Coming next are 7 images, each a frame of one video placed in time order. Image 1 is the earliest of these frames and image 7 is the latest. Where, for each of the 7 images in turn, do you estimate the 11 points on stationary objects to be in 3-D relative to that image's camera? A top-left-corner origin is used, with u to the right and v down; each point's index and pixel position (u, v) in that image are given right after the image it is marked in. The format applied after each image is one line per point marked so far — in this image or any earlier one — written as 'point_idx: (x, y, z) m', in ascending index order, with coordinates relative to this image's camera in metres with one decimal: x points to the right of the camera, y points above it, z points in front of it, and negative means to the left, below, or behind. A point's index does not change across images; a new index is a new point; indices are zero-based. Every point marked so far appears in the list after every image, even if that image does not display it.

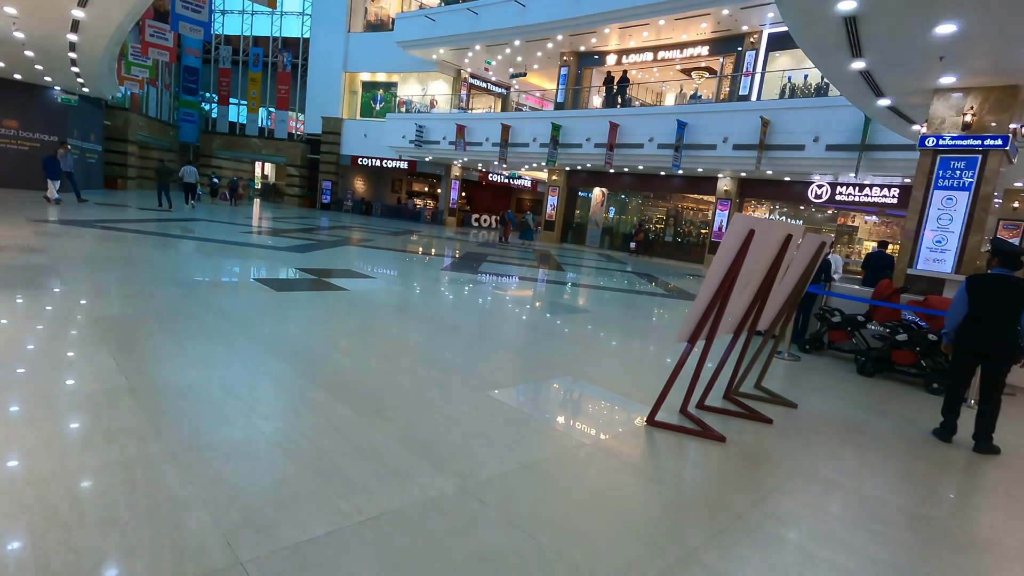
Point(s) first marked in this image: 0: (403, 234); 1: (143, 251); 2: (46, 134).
0: (-3.3, +1.6, +16.4) m
1: (-5.4, +0.5, +7.9) m
2: (-11.4, +3.8, +13.1) m
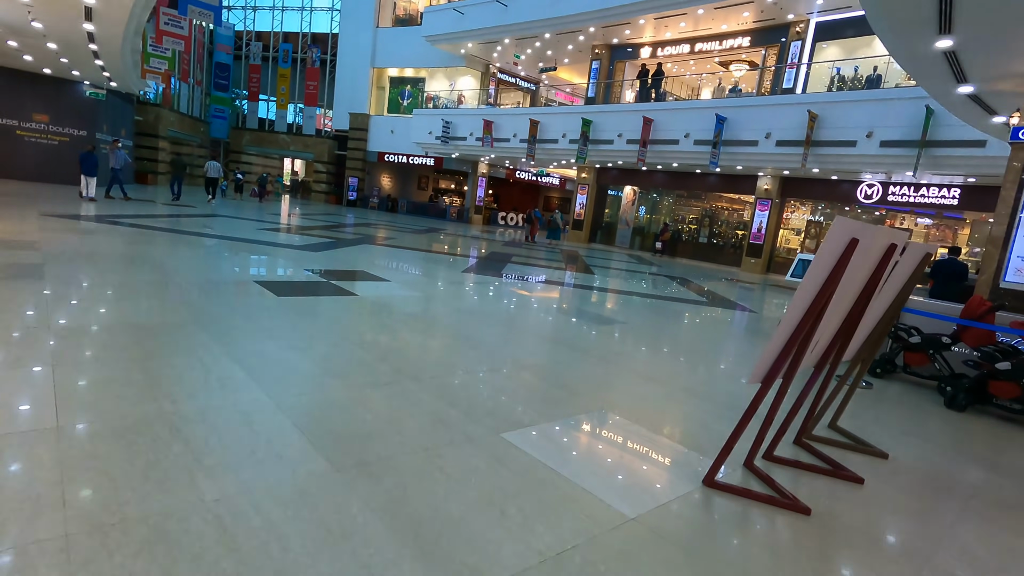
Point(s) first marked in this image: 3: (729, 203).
0: (-2.5, +1.7, +16.0) m
1: (-5.0, +0.6, +7.6) m
2: (-10.7, +3.9, +13.2) m
3: (+6.2, +2.5, +15.6) m
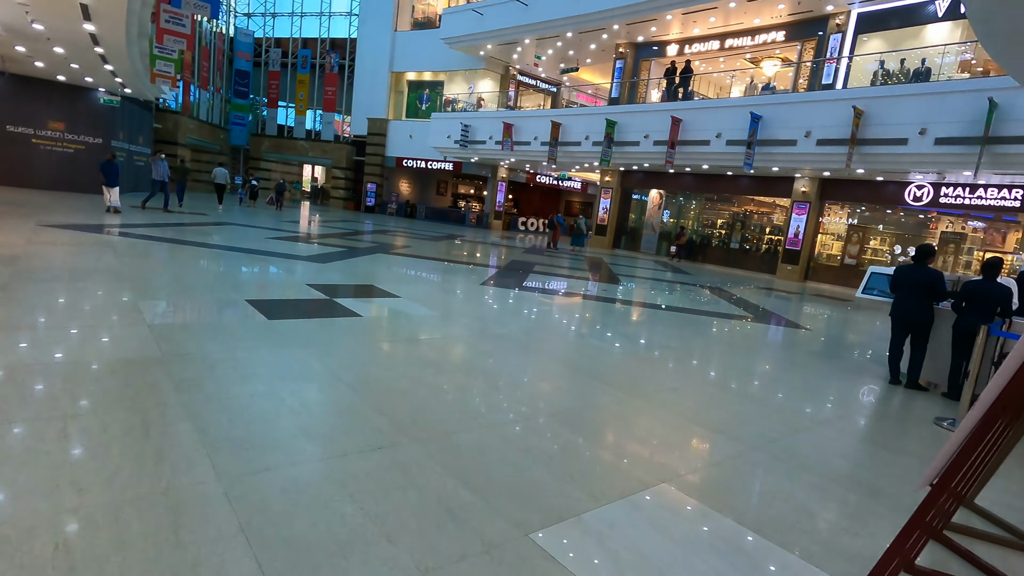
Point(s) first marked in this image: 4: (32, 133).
0: (-1.9, +1.4, +15.6) m
1: (-4.7, +0.4, +7.3) m
2: (-10.2, +3.7, +13.0) m
3: (+6.7, +2.2, +14.8) m
4: (-11.0, +3.6, +12.3) m
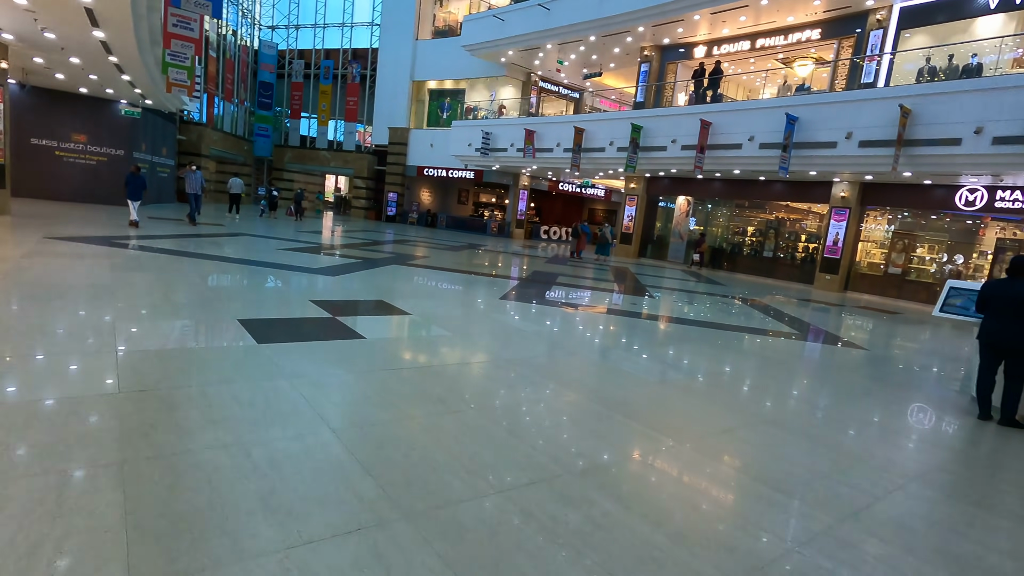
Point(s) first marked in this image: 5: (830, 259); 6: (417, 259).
0: (-1.3, +1.1, +15.2) m
1: (-4.4, +0.2, +7.0) m
2: (-9.7, +3.4, +13.1) m
3: (+7.3, +2.0, +14.1) m
4: (-10.5, +3.3, +12.4) m
5: (+7.6, +0.7, +12.8) m
6: (-2.1, +0.6, +11.6) m
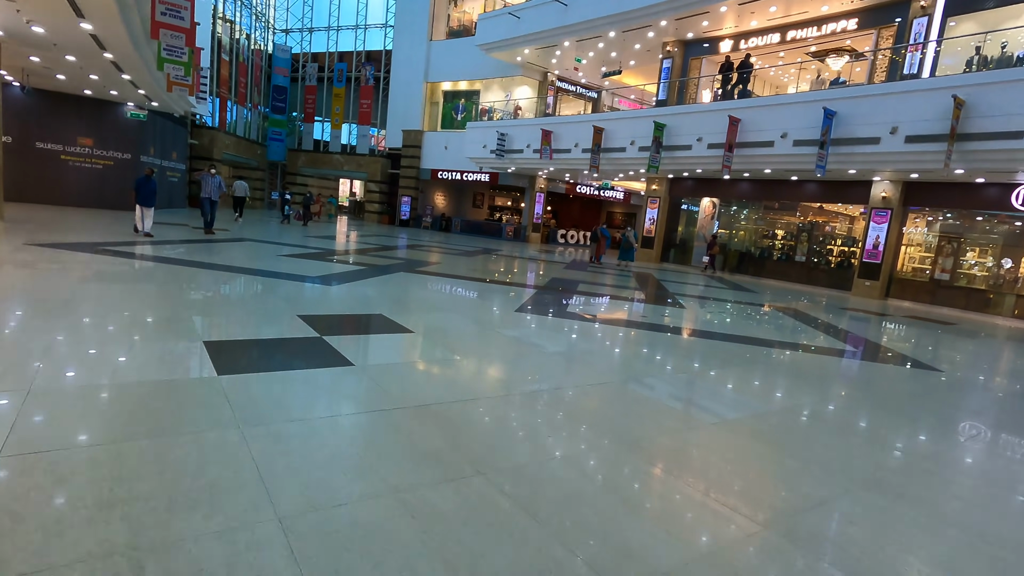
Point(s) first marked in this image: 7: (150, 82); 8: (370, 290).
0: (-0.8, +0.9, +14.7) m
1: (-4.2, +0.1, +6.6) m
2: (-9.3, +3.2, +12.8) m
3: (+7.7, +1.8, +13.3) m
4: (-10.2, +3.1, +12.1) m
5: (+8.0, +0.5, +12.0) m
6: (-1.7, +0.5, +11.1) m
7: (-6.2, +3.5, +9.3) m
8: (-2.1, 0.0, +7.7) m
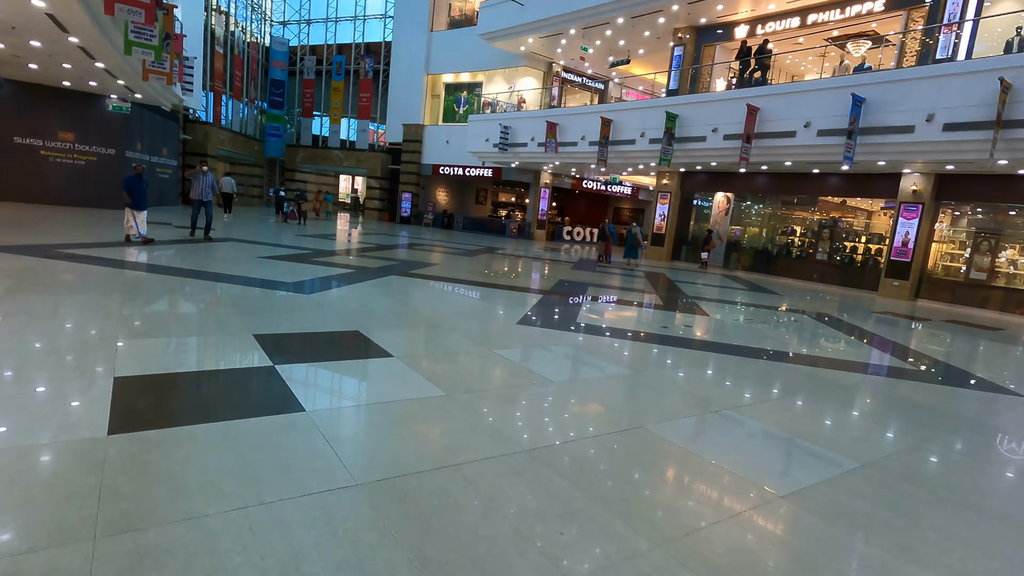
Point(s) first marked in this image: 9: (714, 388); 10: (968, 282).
0: (-0.7, +0.9, +14.0) m
1: (-4.2, 0.0, +5.9) m
2: (-9.2, +3.2, +12.2) m
3: (+7.8, +1.8, +12.6) m
4: (-10.1, +3.1, +11.5) m
5: (+8.1, +0.6, +11.3) m
6: (-1.6, +0.4, +10.4) m
7: (-6.2, +3.5, +8.7) m
8: (-2.0, -0.1, +7.0) m
9: (+1.8, -1.0, +4.4) m
10: (+9.2, +0.1, +11.0) m
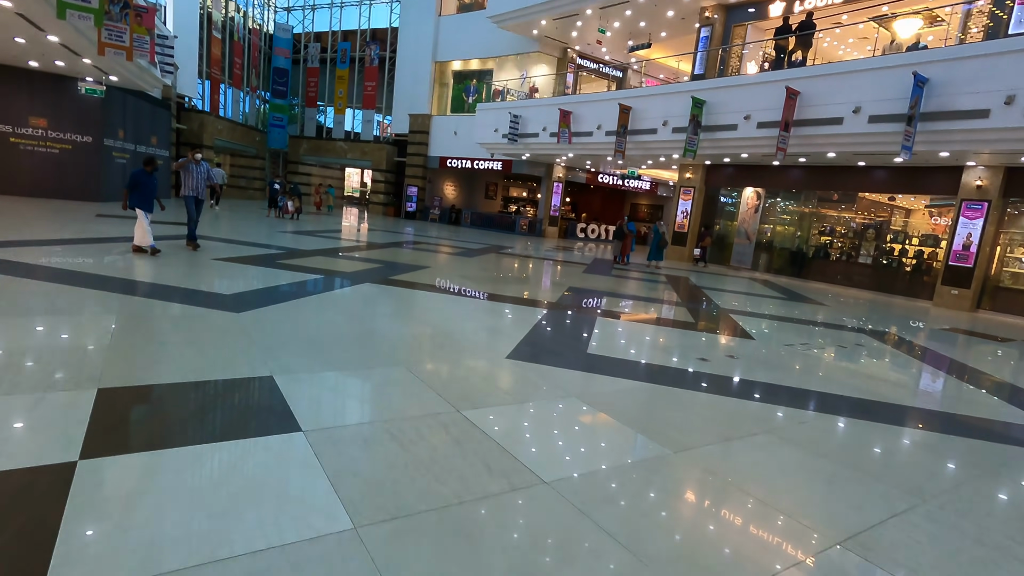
0: (-0.5, +0.9, +13.0) m
1: (-4.2, -0.1, +5.0) m
2: (-9.1, +3.2, +11.3) m
3: (+8.0, +1.7, +11.3) m
4: (-9.9, +3.1, +10.7) m
5: (+8.2, +0.4, +10.0) m
6: (-1.5, +0.4, +9.4) m
7: (-6.1, +3.5, +7.7) m
8: (-2.0, -0.2, +6.0) m
9: (+1.7, -1.1, +3.3) m
10: (+9.3, 0.0, +9.6) m
